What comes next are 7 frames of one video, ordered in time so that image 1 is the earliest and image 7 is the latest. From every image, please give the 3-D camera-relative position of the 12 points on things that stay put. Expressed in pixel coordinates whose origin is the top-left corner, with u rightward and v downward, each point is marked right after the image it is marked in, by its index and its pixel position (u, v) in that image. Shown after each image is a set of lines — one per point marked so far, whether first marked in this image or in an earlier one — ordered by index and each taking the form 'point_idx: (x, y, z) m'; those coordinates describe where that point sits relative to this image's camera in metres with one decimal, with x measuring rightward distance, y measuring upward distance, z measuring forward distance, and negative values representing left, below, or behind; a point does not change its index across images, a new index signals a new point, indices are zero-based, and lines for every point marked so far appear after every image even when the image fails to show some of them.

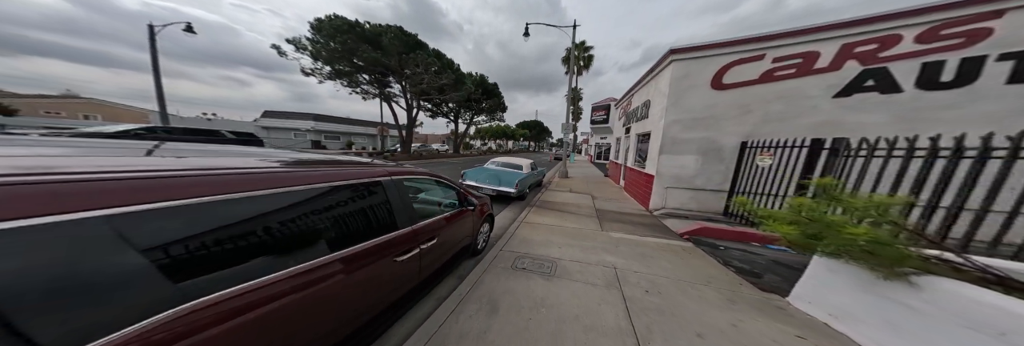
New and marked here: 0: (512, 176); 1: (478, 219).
0: (+0.1, -0.2, +7.4) m
1: (-0.7, -0.9, +4.0) m
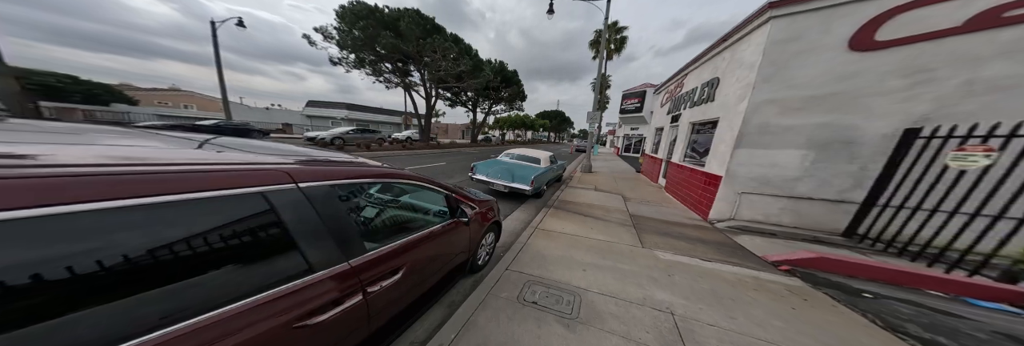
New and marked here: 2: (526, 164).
0: (+0.6, 0.0, +6.4) m
1: (-0.5, -0.8, +3.1) m
2: (+0.5, +0.2, +7.1) m
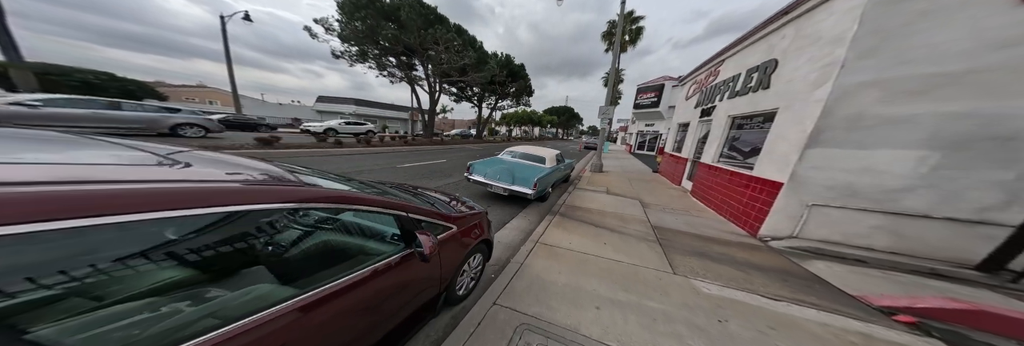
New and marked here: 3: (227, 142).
0: (+0.6, 0.0, +5.6) m
1: (-0.6, -0.9, +2.3) m
2: (+0.5, +0.2, +6.3) m
3: (-12.8, +1.4, +9.1) m
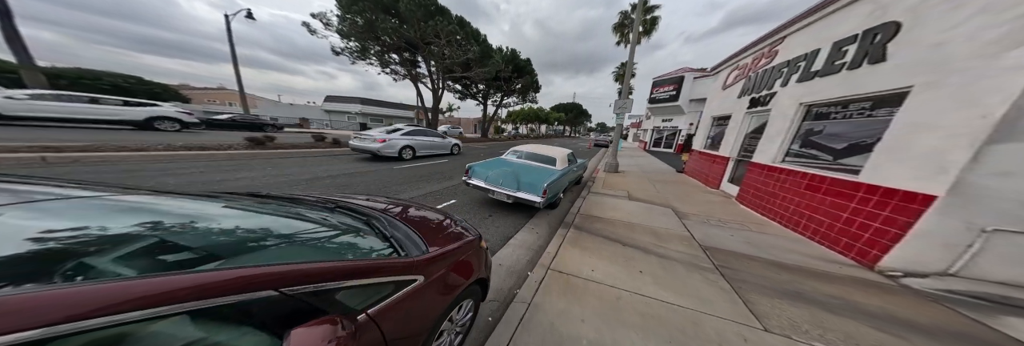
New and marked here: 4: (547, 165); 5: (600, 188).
0: (+0.7, -0.1, +4.7) m
1: (-0.6, -0.9, +1.5) m
2: (+0.7, +0.2, +5.4) m
3: (-12.6, +1.4, +8.6) m
4: (+0.9, +0.1, +5.5) m
5: (+3.1, -0.5, +6.9) m
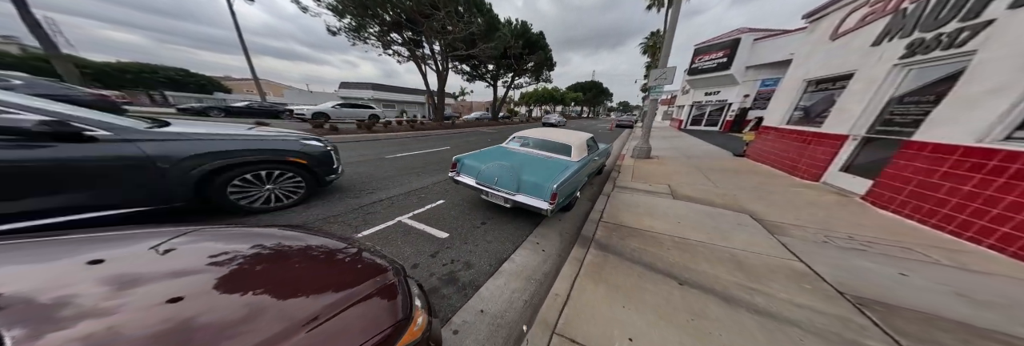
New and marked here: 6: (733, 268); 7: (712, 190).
0: (+0.7, +0.1, +3.3) m
1: (-0.8, -1.0, +0.4) m
2: (+0.7, +0.4, +4.0) m
3: (-12.2, +1.7, +8.3) m
4: (+1.0, +0.3, +4.1) m
5: (+3.2, -0.2, +5.4) m
6: (+2.4, -1.1, +2.3) m
7: (+4.3, -0.3, +4.5) m
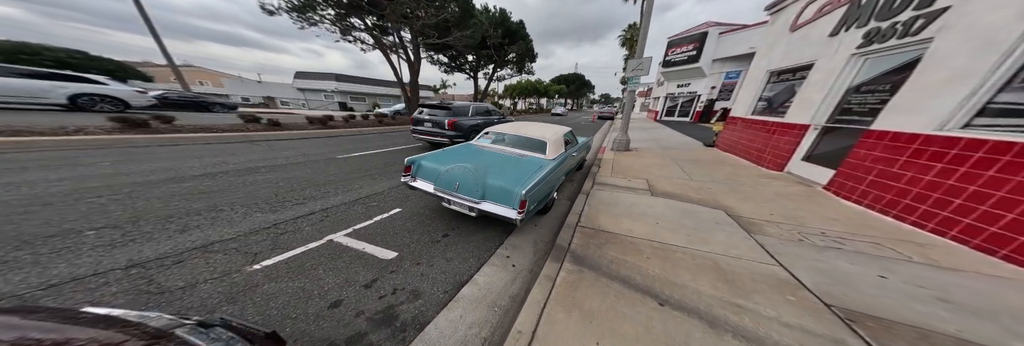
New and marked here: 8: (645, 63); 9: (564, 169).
0: (+0.2, +0.1, +2.9) m
1: (-1.1, -1.2, -0.1) m
2: (+0.1, +0.4, +3.6) m
3: (-13.2, +1.4, +6.8) m
4: (+0.4, +0.3, +3.7) m
5: (+2.5, -0.1, +5.2) m
6: (+2.0, -1.1, +2.0) m
7: (+3.7, -0.2, +4.3) m
8: (+4.8, +4.0, +7.5) m
9: (+1.1, +0.1, +4.1) m
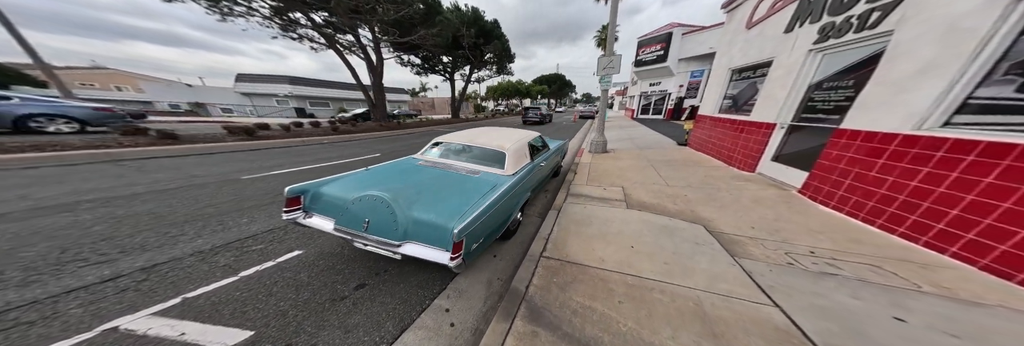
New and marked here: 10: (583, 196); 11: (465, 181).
0: (-0.5, -0.2, +2.3) m
1: (-1.5, -1.5, -0.8) m
2: (-0.7, +0.1, +3.0) m
3: (-14.1, +0.5, +5.1) m
4: (-0.4, +0.1, +3.1) m
5: (+1.7, -0.3, +4.7) m
6: (+1.4, -1.2, +1.6) m
7: (+2.9, -0.3, +4.0) m
8: (+3.6, +3.9, +7.2) m
9: (+0.3, -0.2, +3.6) m
10: (+1.4, -0.5, +4.2) m
11: (-0.6, -0.1, +2.7) m
